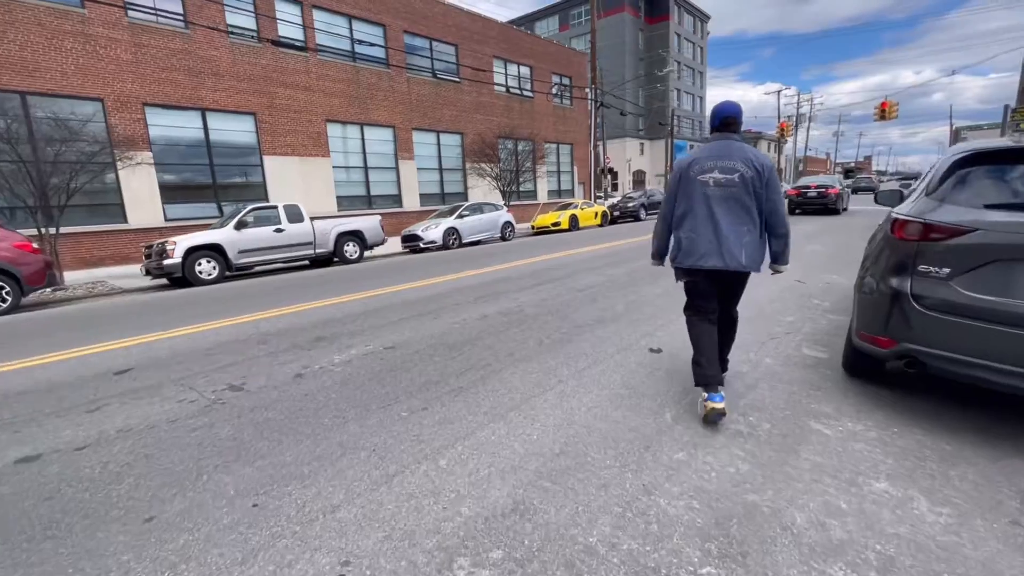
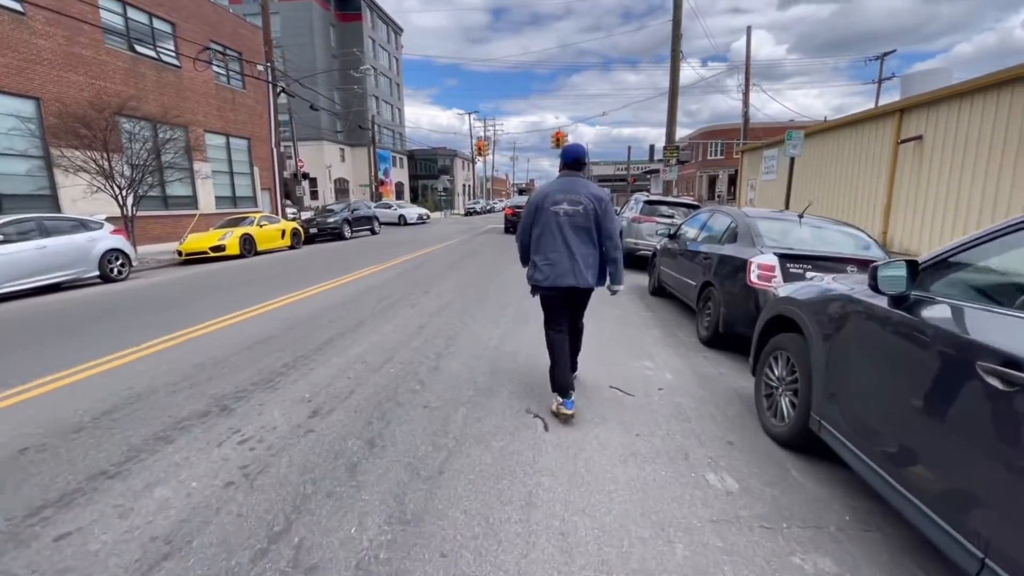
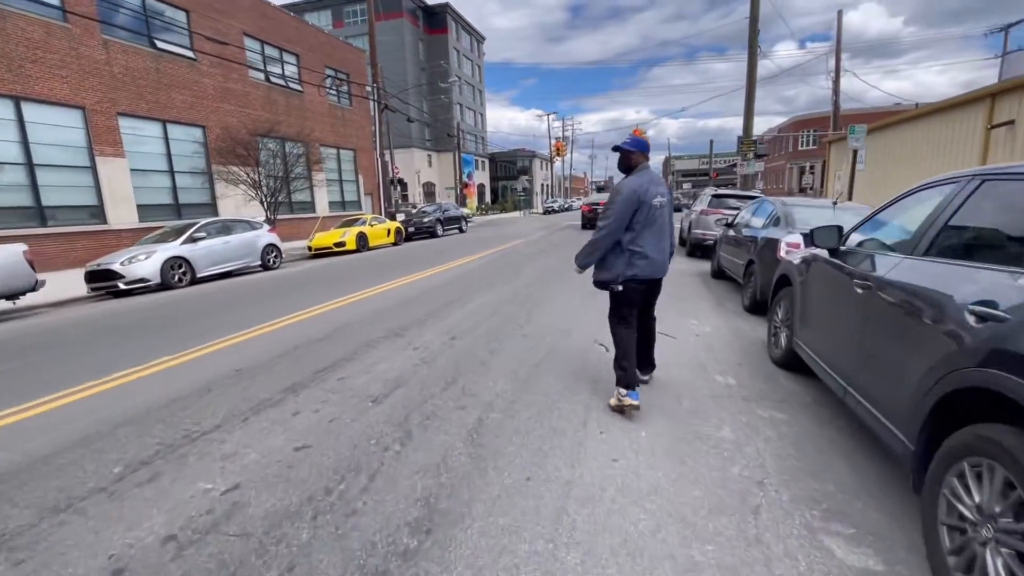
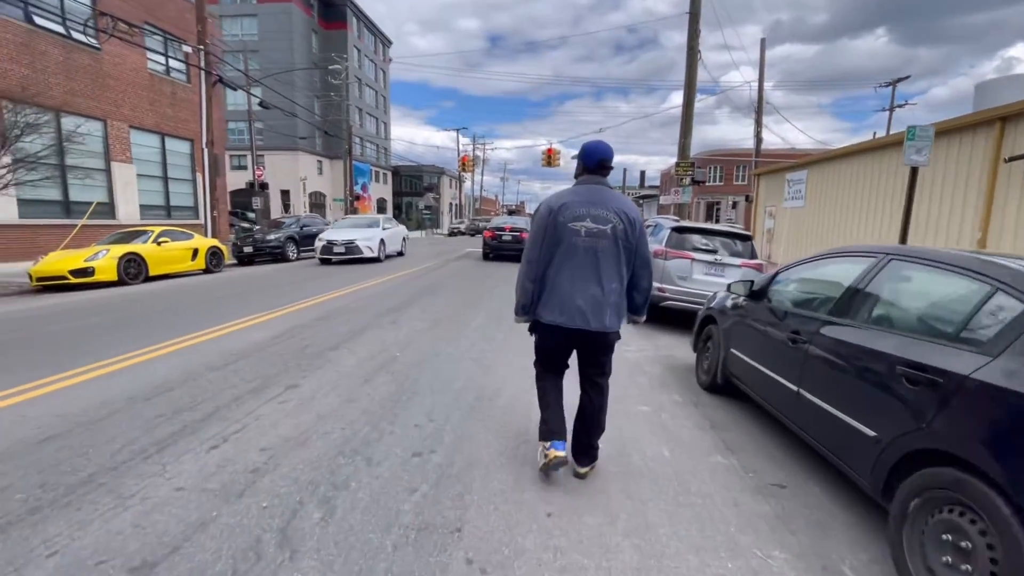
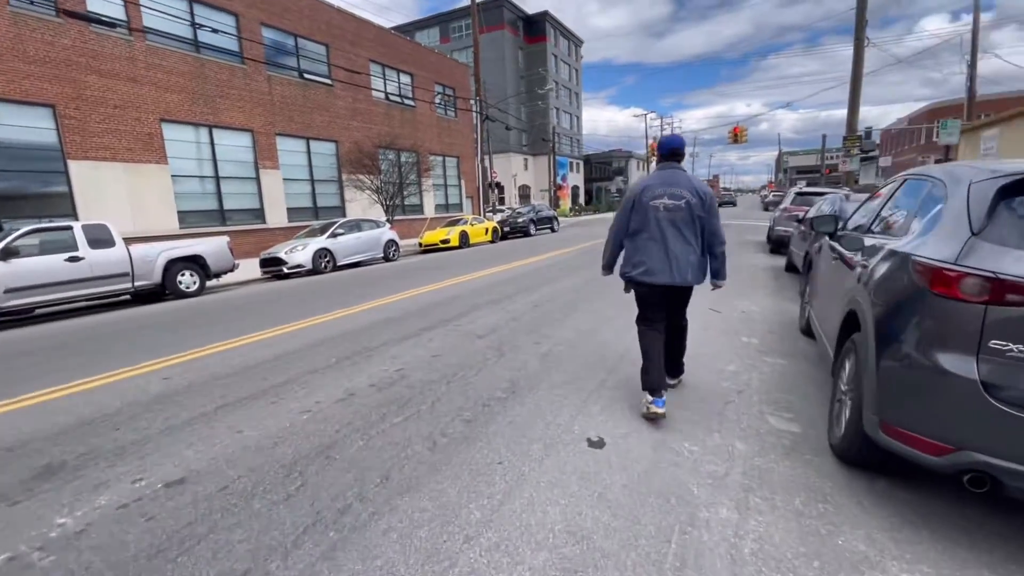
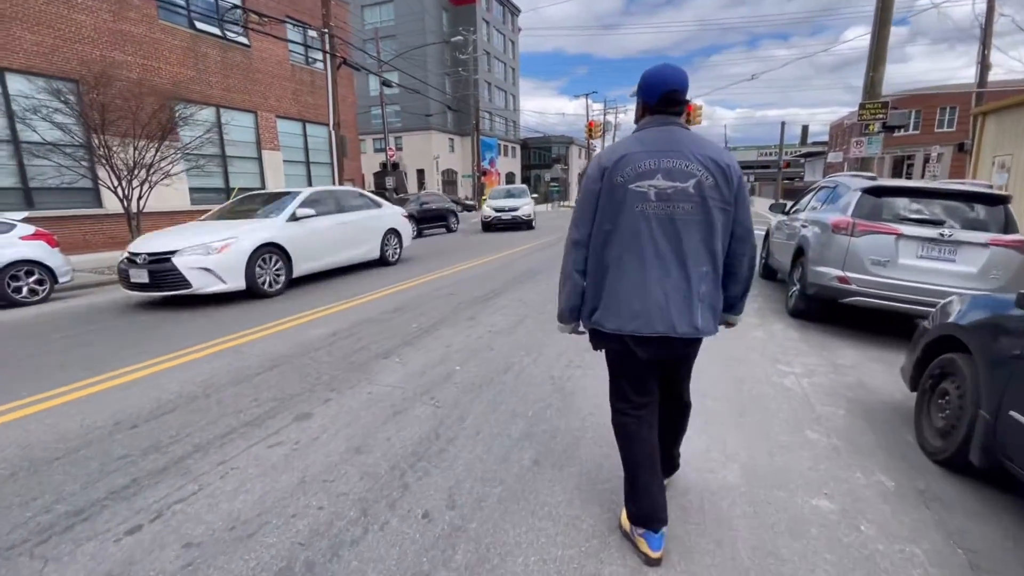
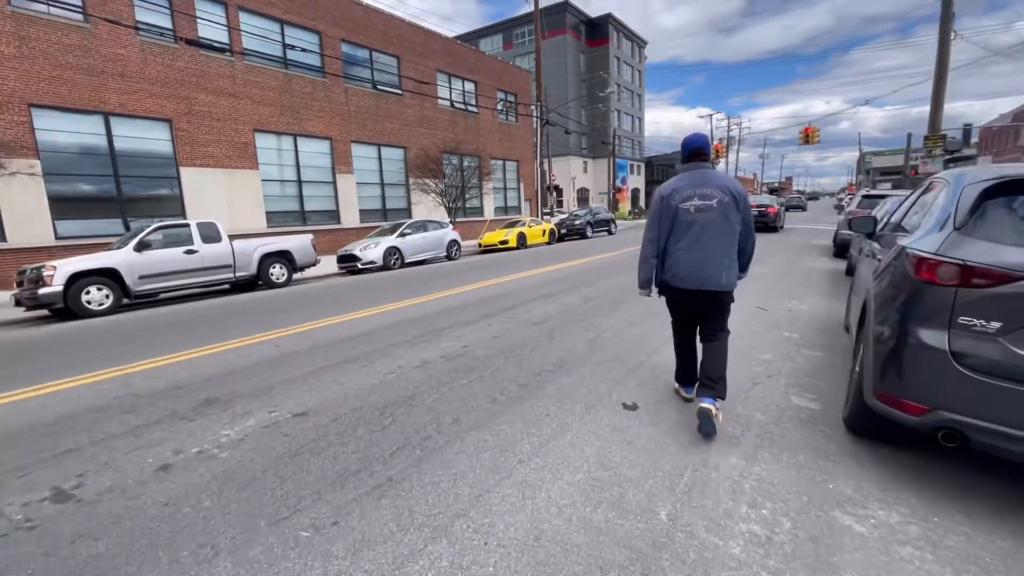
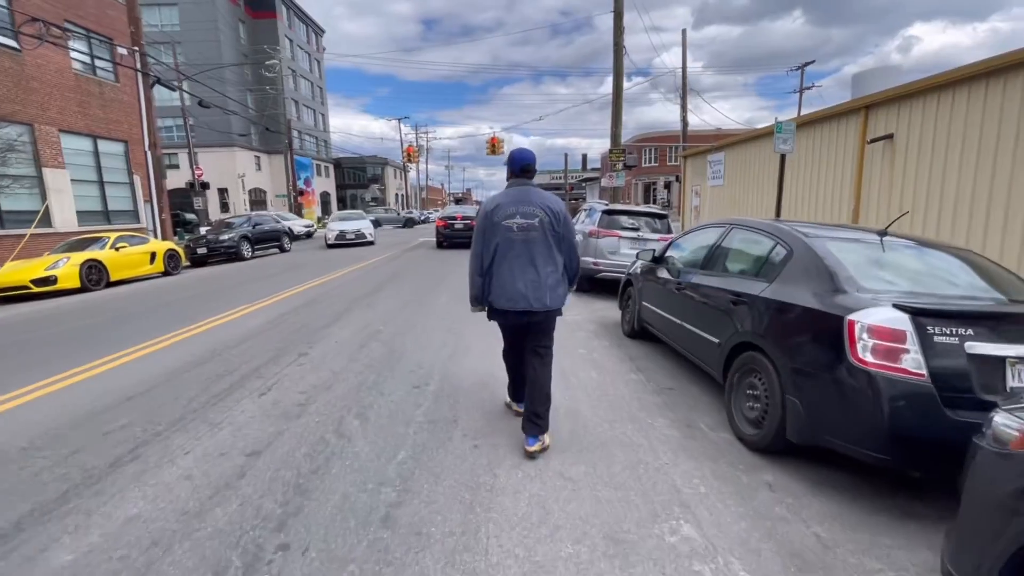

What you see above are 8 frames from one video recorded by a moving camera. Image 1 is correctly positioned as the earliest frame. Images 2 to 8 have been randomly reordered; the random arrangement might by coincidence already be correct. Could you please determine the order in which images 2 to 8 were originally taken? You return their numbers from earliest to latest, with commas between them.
7, 5, 3, 2, 8, 4, 6
